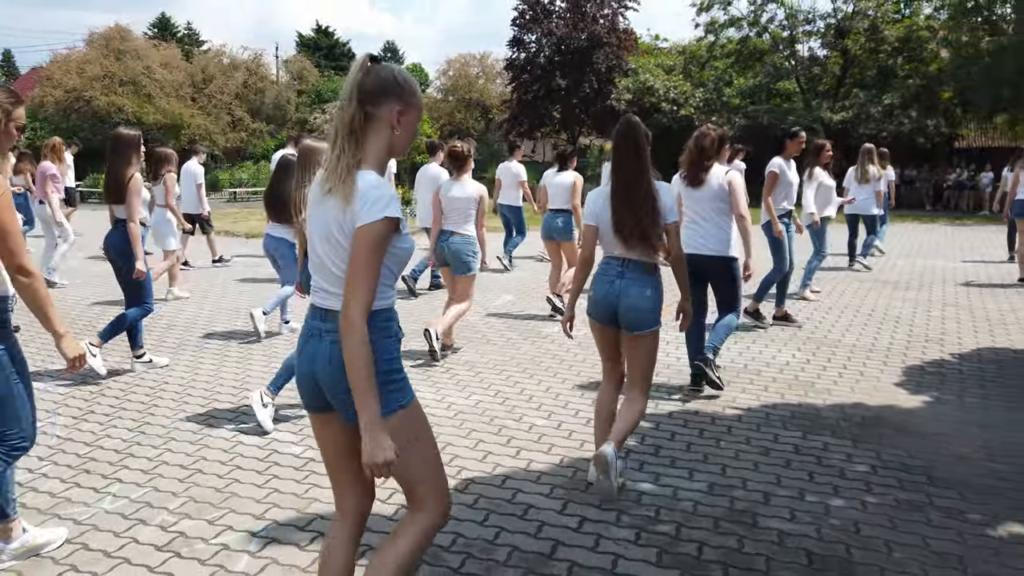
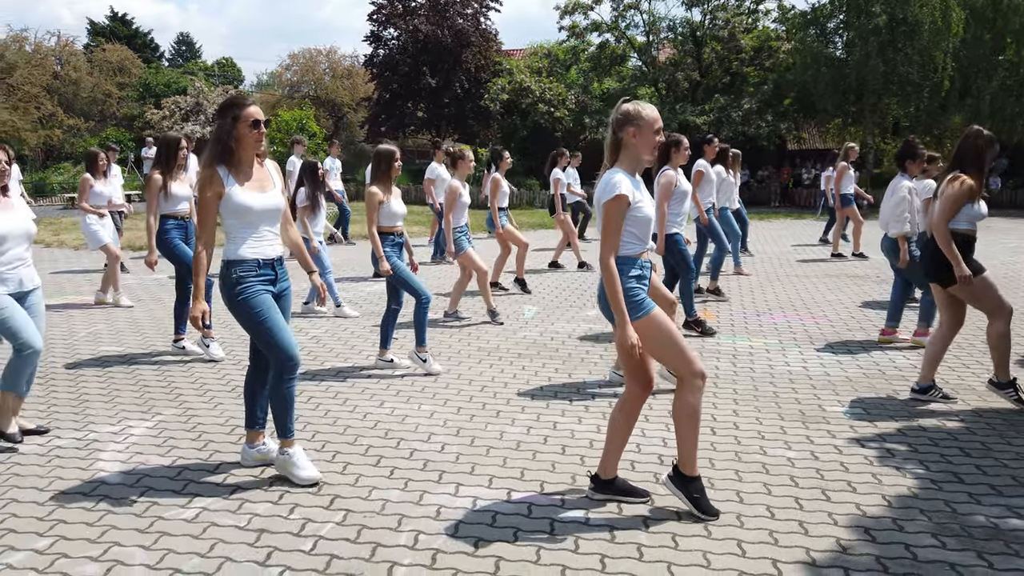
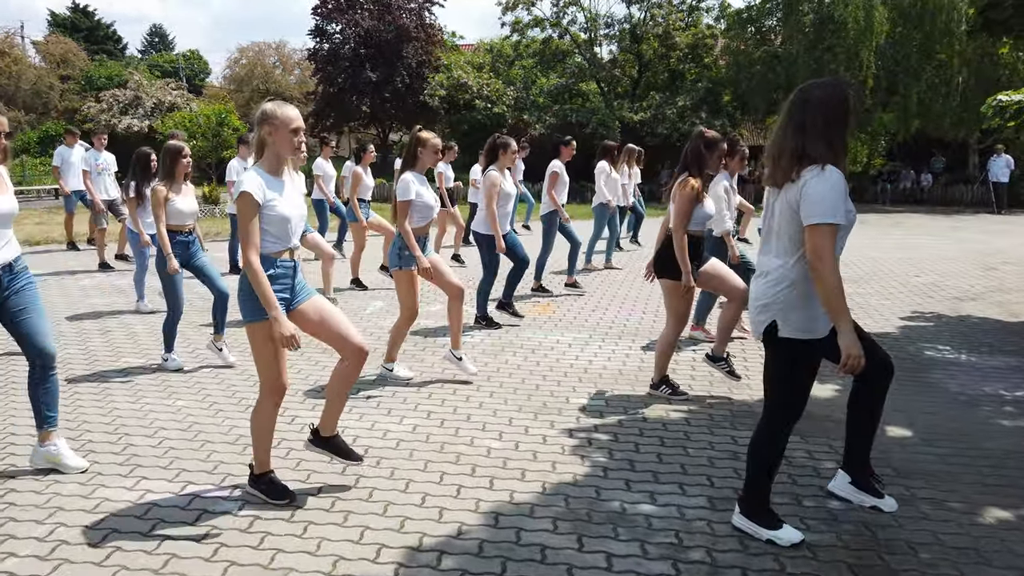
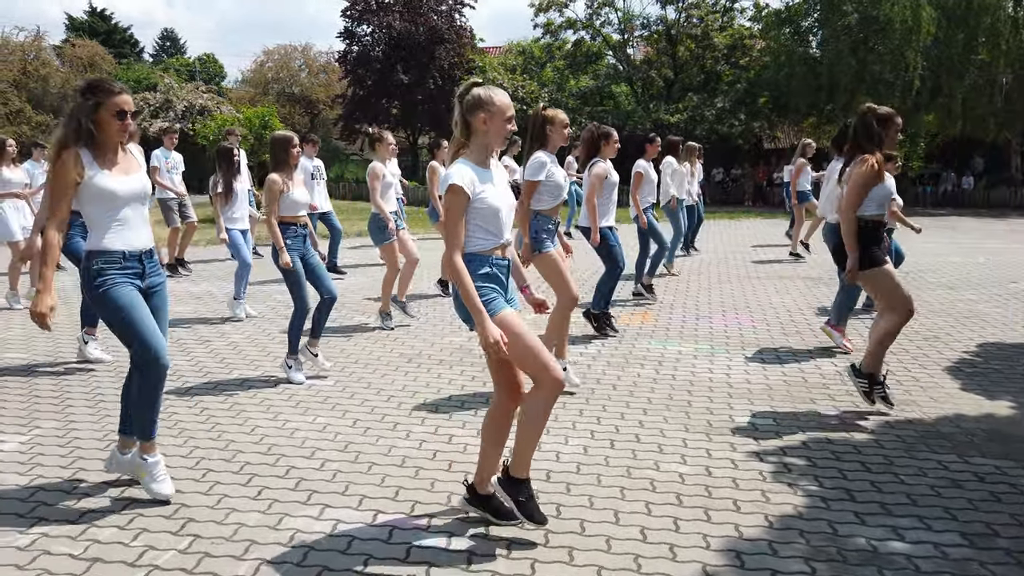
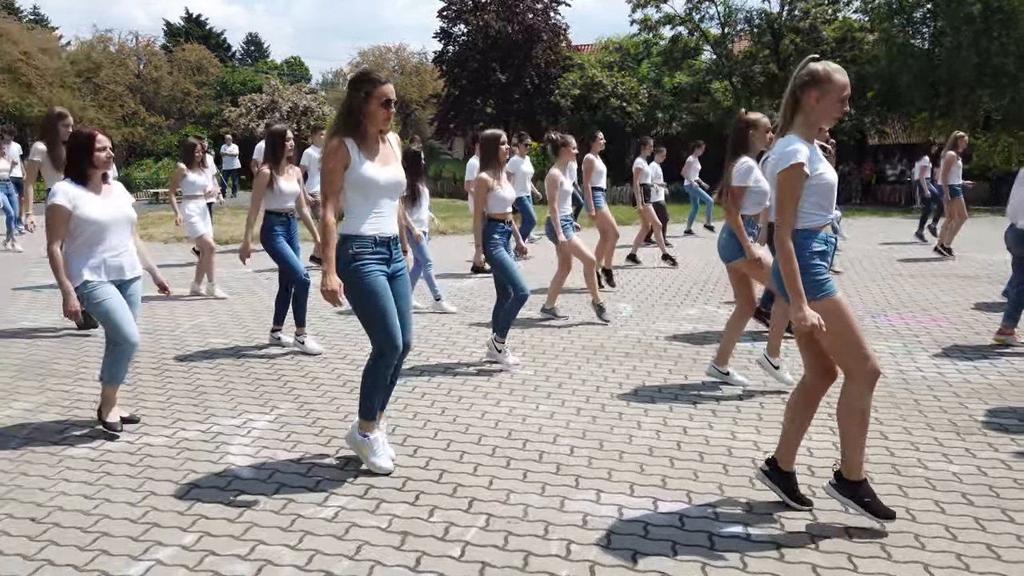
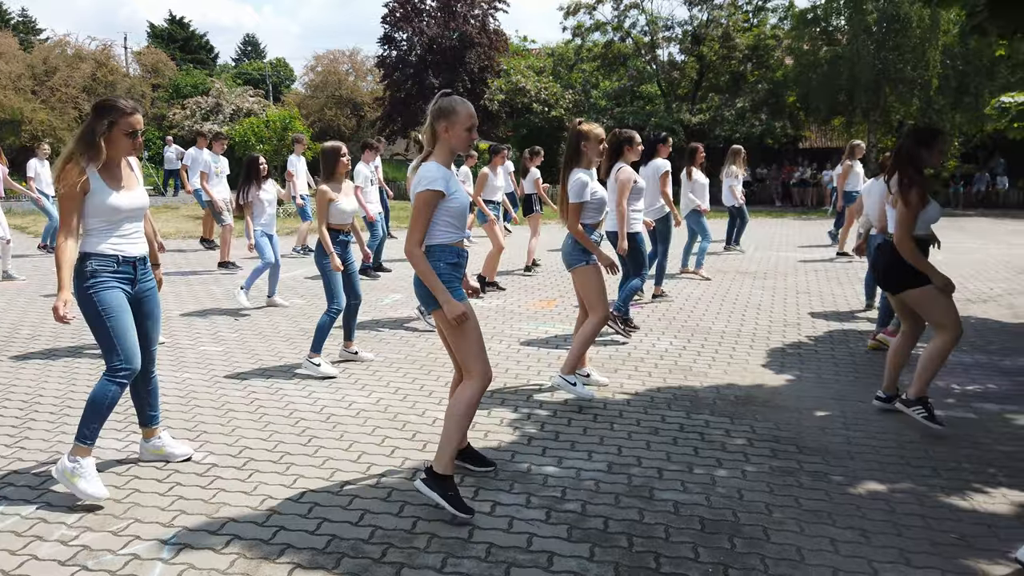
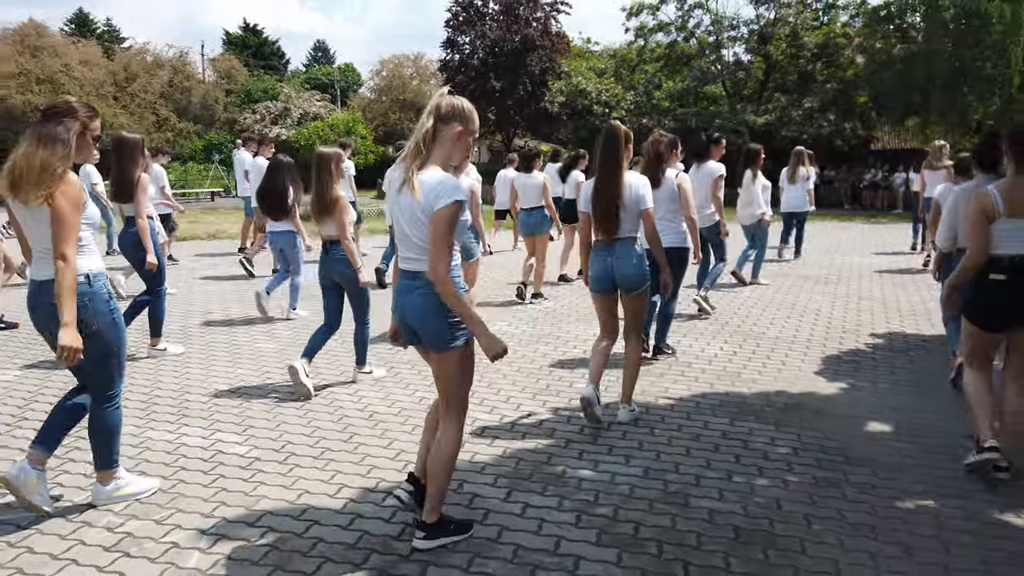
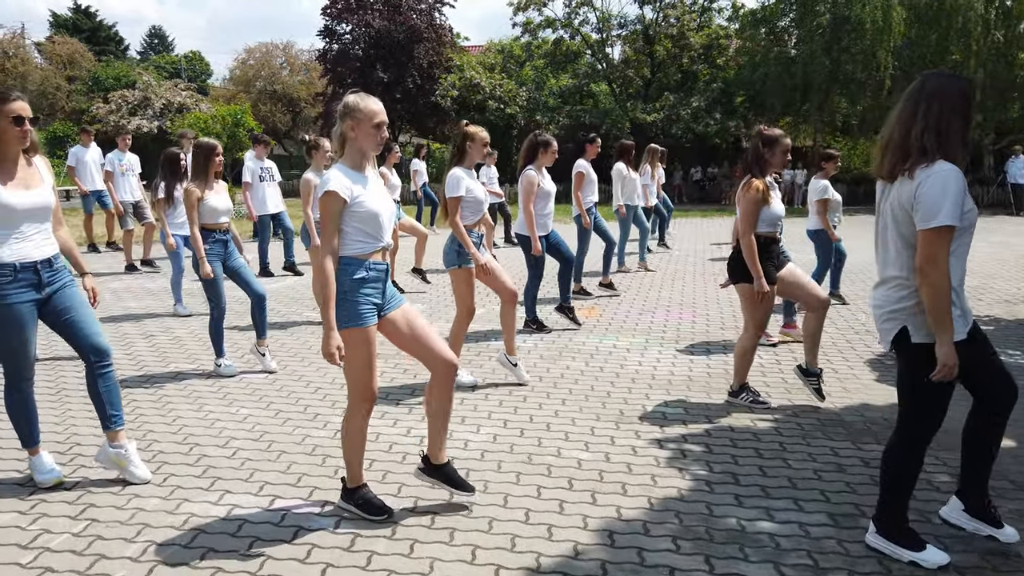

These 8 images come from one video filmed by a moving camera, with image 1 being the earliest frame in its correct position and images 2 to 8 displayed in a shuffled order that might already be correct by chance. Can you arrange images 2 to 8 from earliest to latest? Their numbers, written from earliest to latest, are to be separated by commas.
7, 6, 3, 8, 4, 2, 5
